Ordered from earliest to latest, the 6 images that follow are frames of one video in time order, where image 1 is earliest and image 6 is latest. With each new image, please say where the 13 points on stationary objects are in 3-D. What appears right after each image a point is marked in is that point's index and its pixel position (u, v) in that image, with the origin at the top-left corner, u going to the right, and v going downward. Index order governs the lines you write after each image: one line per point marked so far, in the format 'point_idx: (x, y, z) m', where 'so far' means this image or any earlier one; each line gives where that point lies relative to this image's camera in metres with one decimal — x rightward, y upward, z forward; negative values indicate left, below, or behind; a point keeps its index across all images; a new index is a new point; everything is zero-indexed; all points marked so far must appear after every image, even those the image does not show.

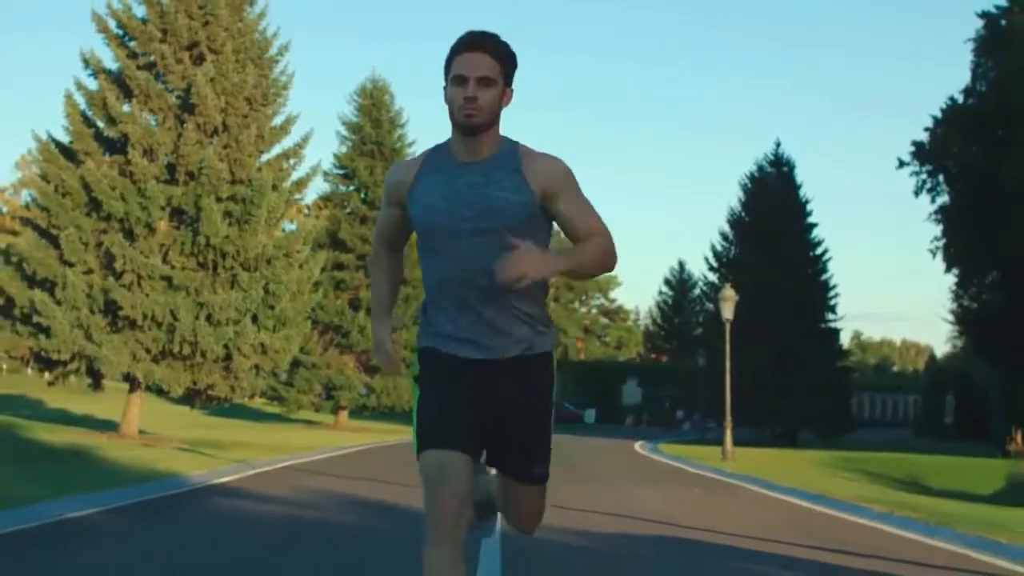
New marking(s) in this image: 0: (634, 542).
0: (+1.2, -2.3, +13.1) m
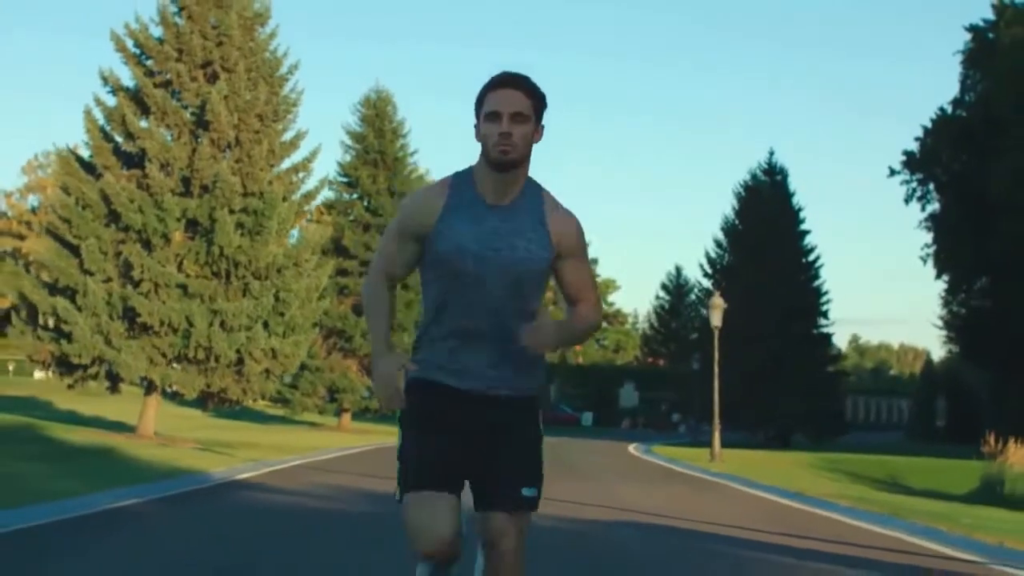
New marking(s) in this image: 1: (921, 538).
0: (+1.1, -2.5, +14.7) m
1: (+4.2, -2.5, +14.7) m
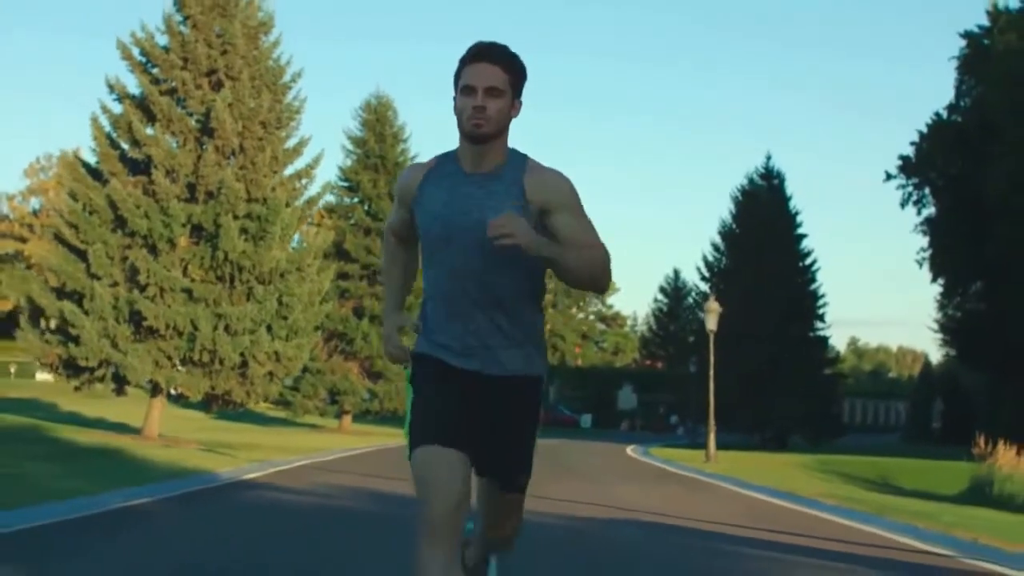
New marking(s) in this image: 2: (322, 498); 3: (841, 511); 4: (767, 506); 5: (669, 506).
0: (+1.1, -2.6, +15.3) m
1: (+4.2, -2.6, +15.3) m
2: (-2.4, -2.7, +17.9) m
3: (+4.2, -2.8, +18.1) m
4: (+3.5, -3.0, +19.6) m
5: (+2.2, -3.0, +19.4) m
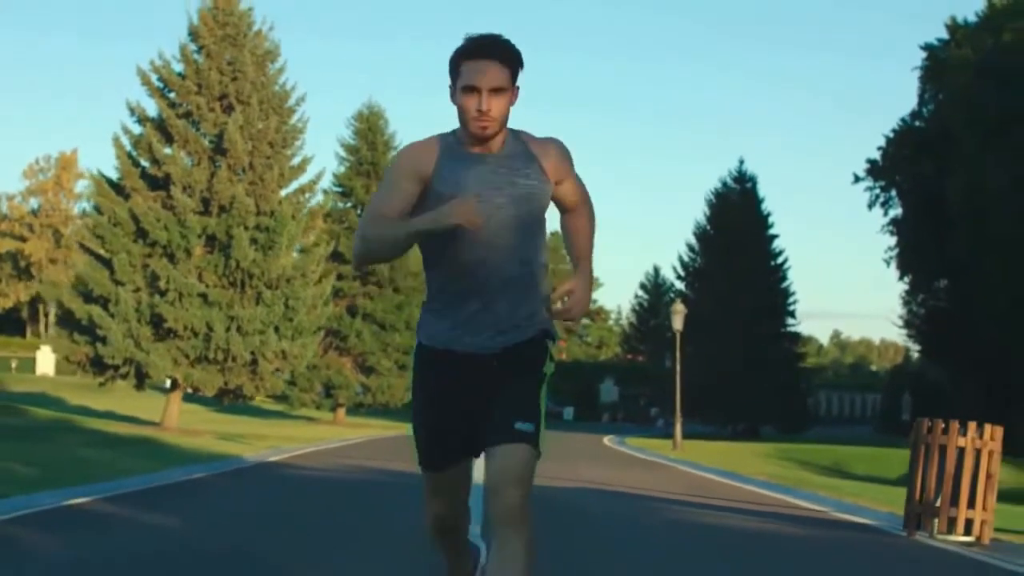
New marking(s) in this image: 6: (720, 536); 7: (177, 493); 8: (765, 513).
0: (+0.9, -2.8, +18.9) m
1: (+4.0, -2.8, +18.9) m
2: (-2.6, -2.9, +21.5) m
3: (+4.0, -3.0, +21.7) m
4: (+3.3, -3.2, +23.2) m
5: (+1.9, -3.1, +23.0) m
6: (+2.1, -2.4, +14.0) m
7: (-4.6, -2.8, +18.8) m
8: (+2.9, -2.5, +16.1) m
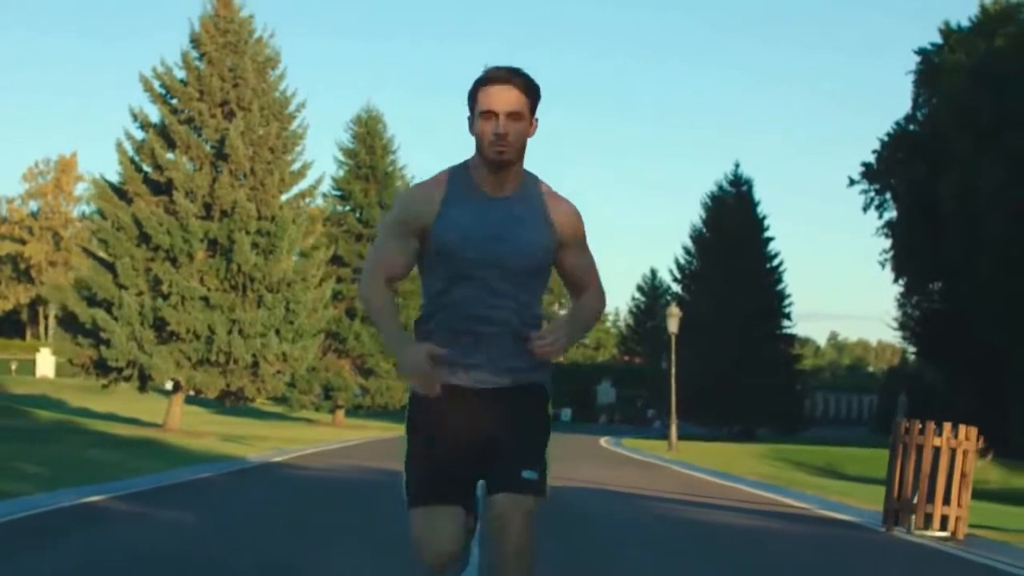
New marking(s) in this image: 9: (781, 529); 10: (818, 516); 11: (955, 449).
0: (+0.9, -2.8, +19.4) m
1: (+3.9, -2.9, +19.5) m
2: (-2.7, -2.9, +22.1) m
3: (+3.9, -3.1, +22.2) m
4: (+3.2, -3.3, +23.8) m
5: (+1.9, -3.2, +23.6) m
6: (+2.0, -2.5, +14.6) m
7: (-4.6, -2.9, +19.4) m
8: (+2.8, -2.6, +16.6) m
9: (+2.8, -2.5, +14.9) m
10: (+3.5, -2.6, +16.2) m
11: (+4.5, -1.6, +14.5) m
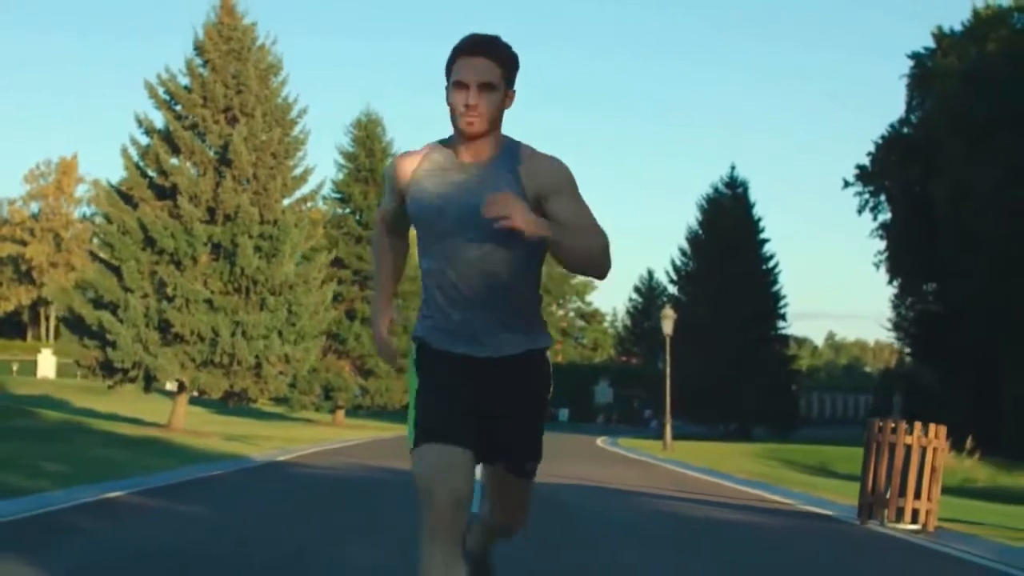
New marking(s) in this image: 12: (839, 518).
0: (+0.8, -2.9, +20.2) m
1: (+3.9, -3.0, +20.2) m
2: (-2.7, -3.0, +22.8) m
3: (+3.9, -3.2, +23.0) m
4: (+3.2, -3.3, +24.6) m
5: (+1.8, -3.3, +24.4) m
6: (+2.0, -2.6, +15.3) m
7: (-4.6, -2.9, +20.1) m
8: (+2.8, -2.7, +17.4) m
9: (+2.8, -2.6, +15.7) m
10: (+3.4, -2.6, +17.0) m
11: (+4.5, -1.7, +15.3) m
12: (+3.7, -2.6, +16.1) m
